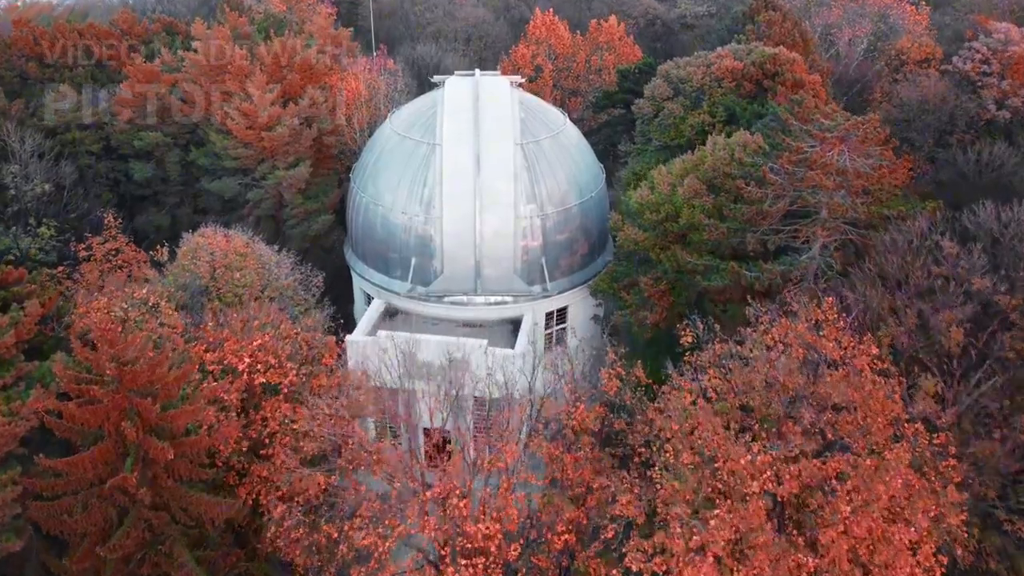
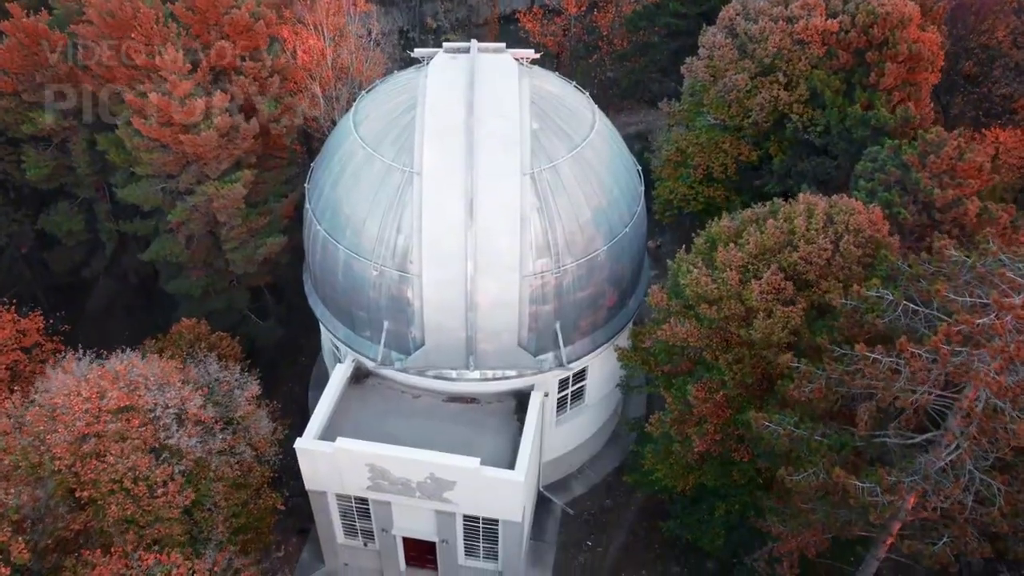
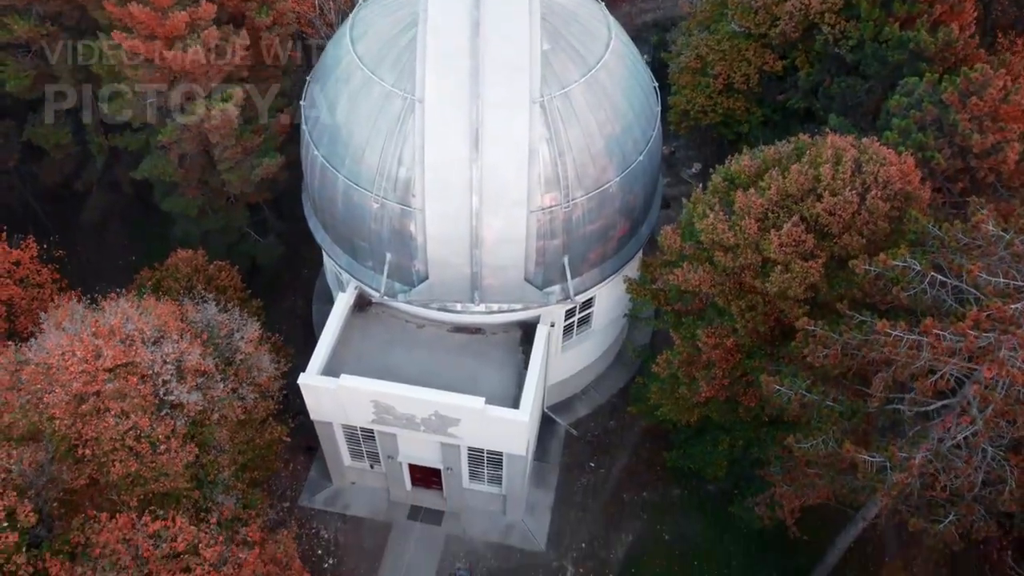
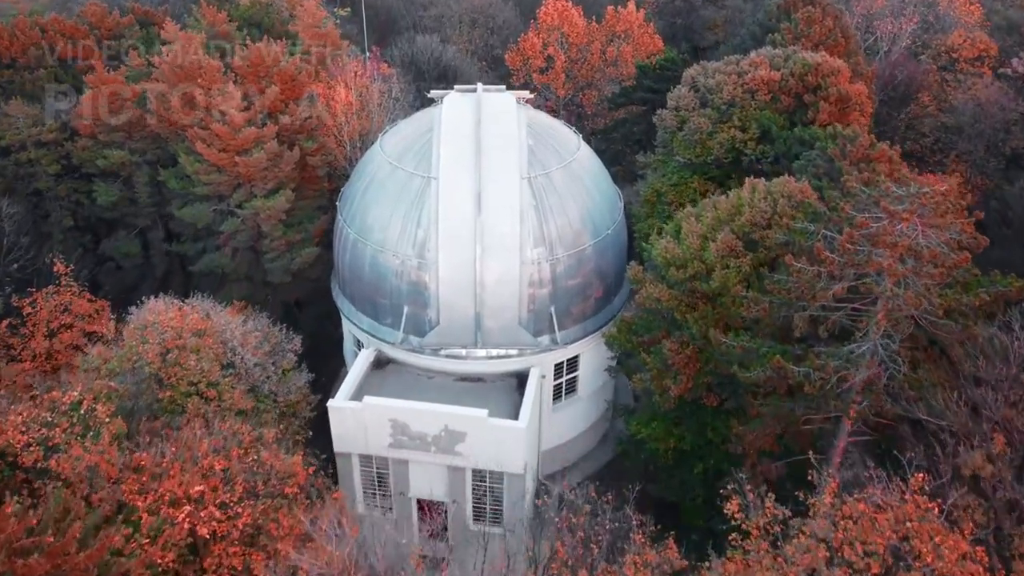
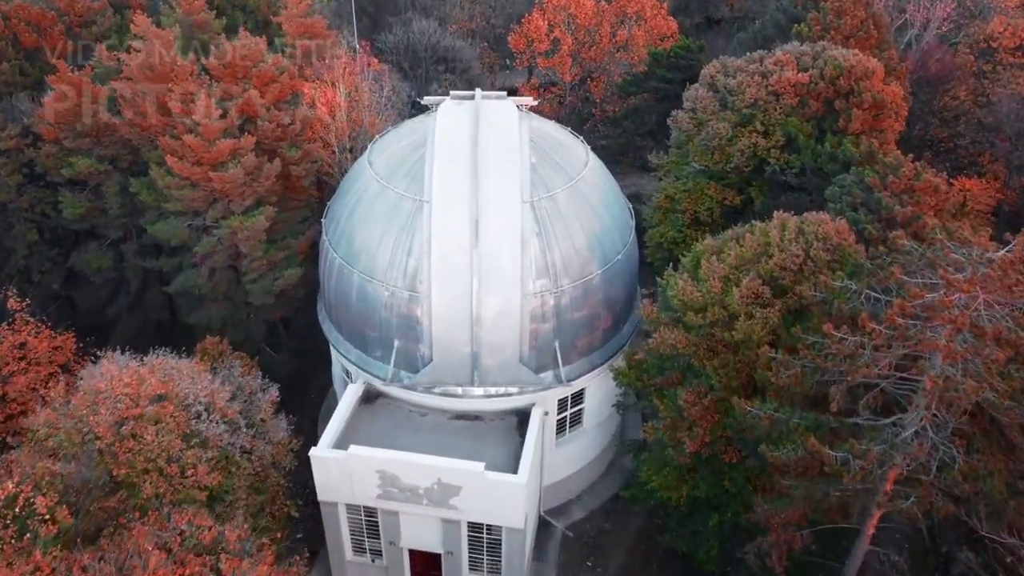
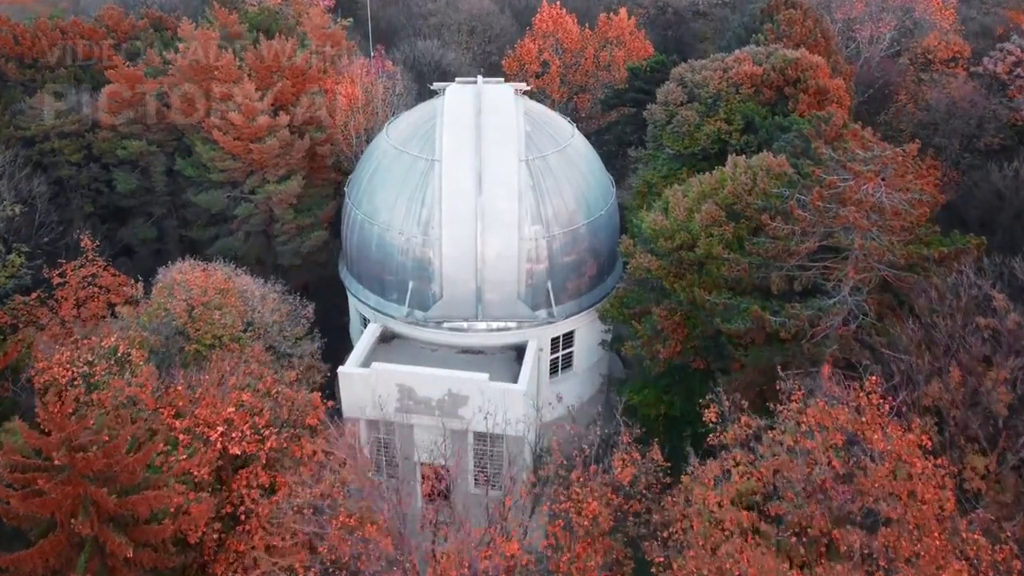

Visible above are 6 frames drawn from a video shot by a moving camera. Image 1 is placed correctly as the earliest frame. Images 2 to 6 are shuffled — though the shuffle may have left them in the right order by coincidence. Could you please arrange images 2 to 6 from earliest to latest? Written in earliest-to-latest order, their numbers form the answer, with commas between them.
6, 4, 5, 2, 3
